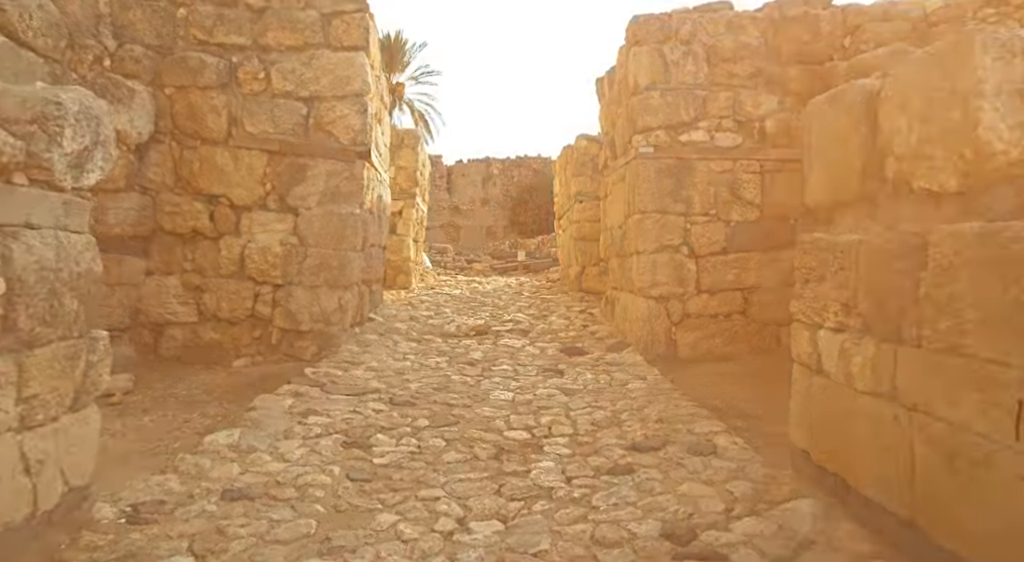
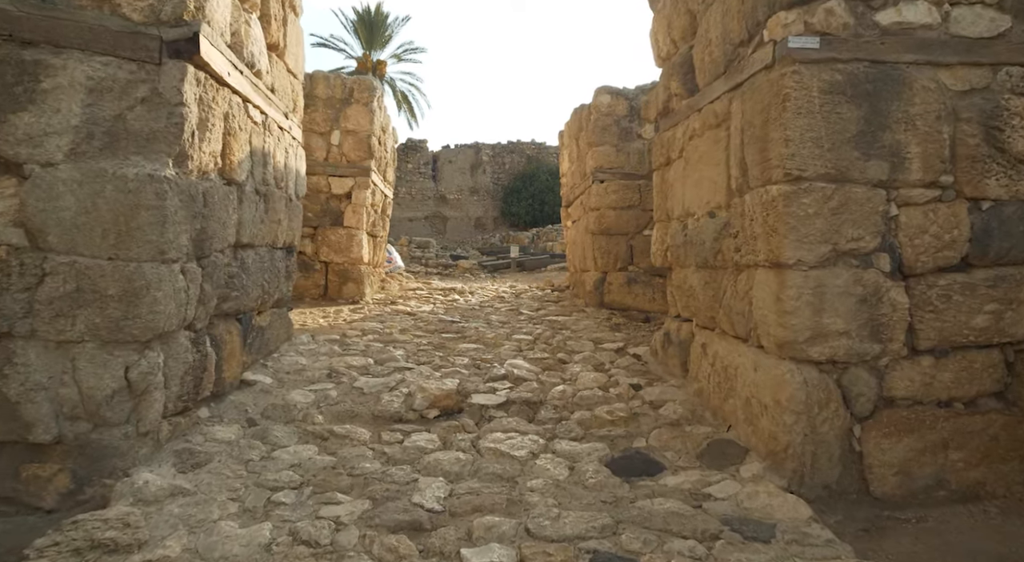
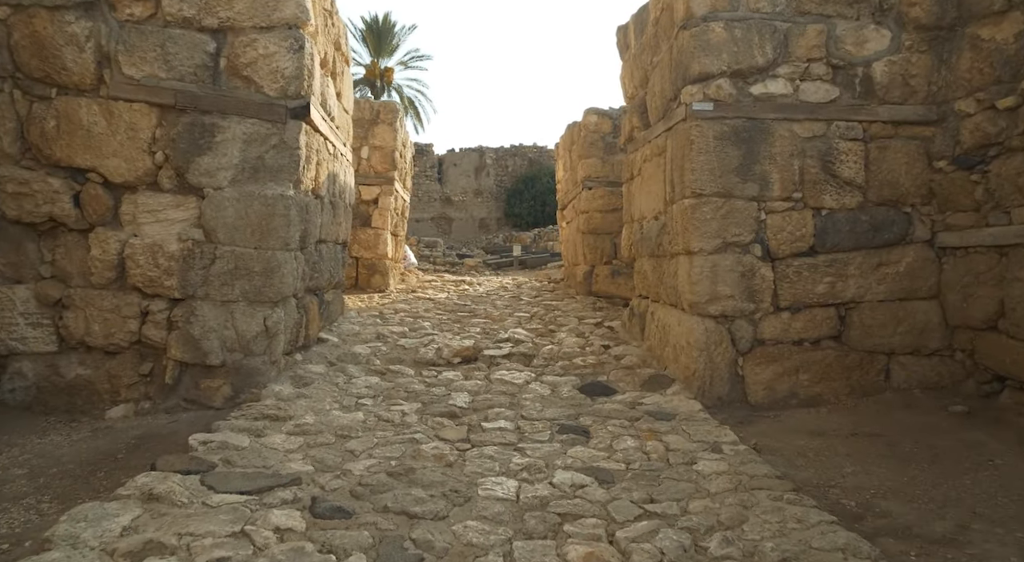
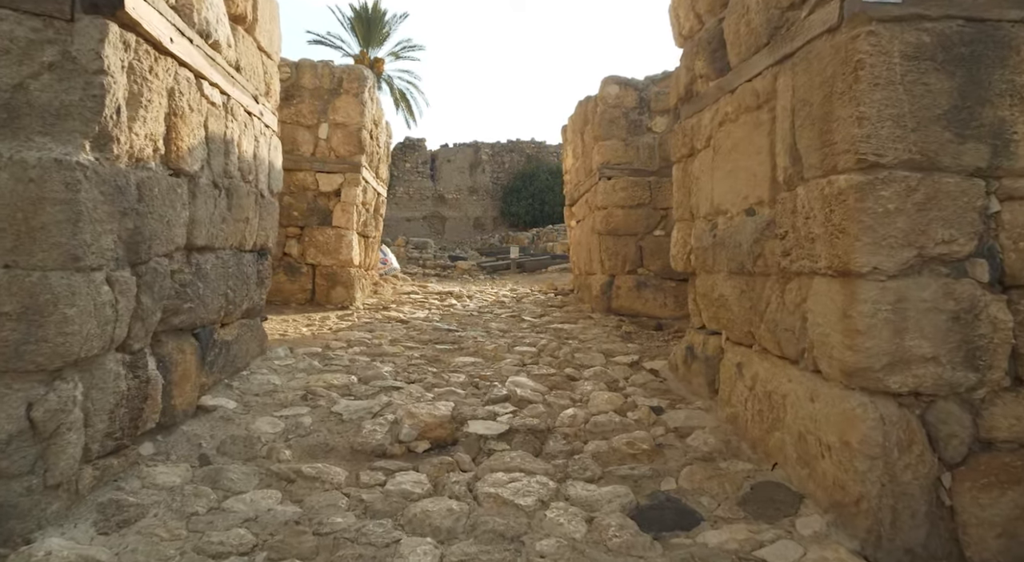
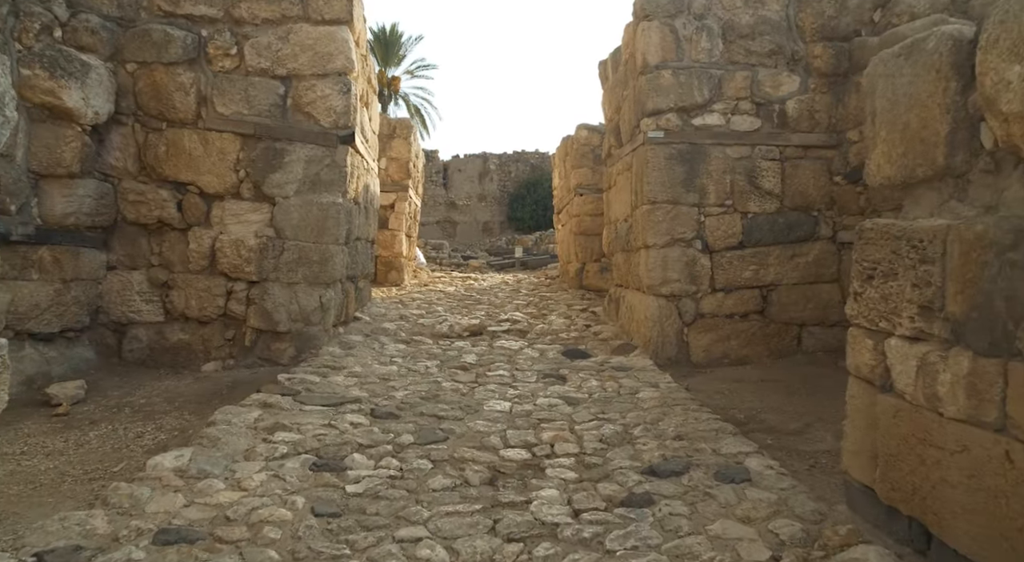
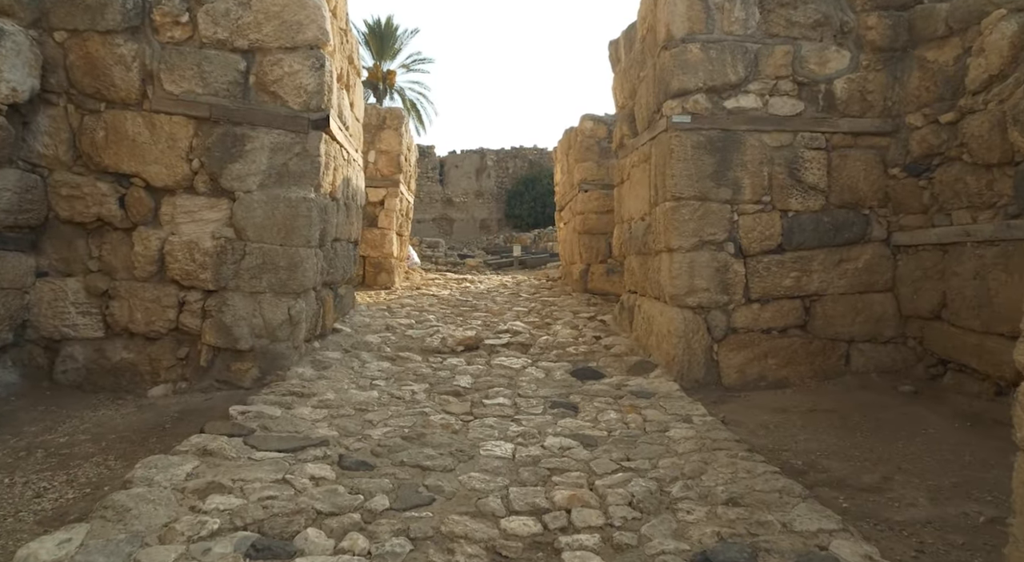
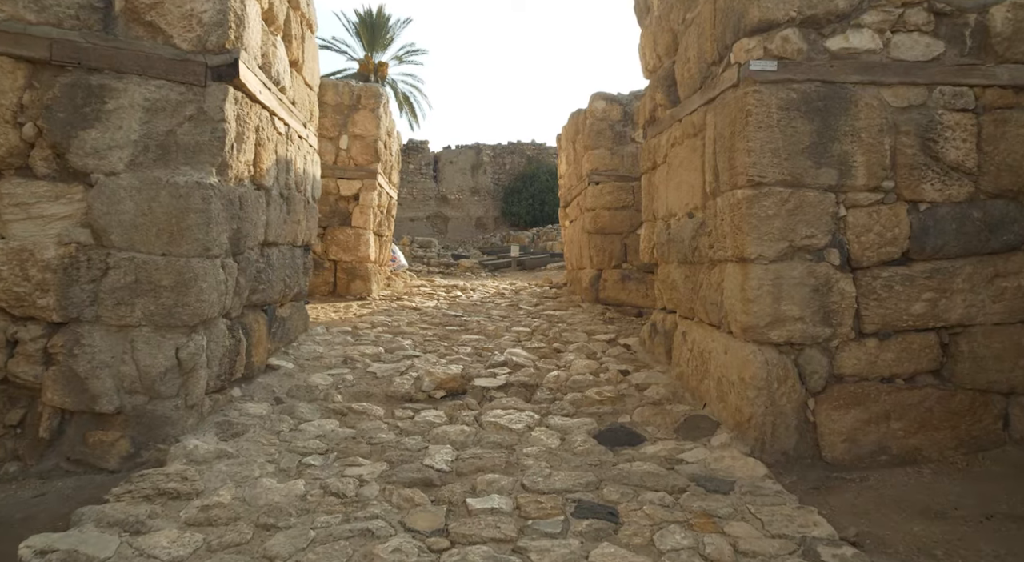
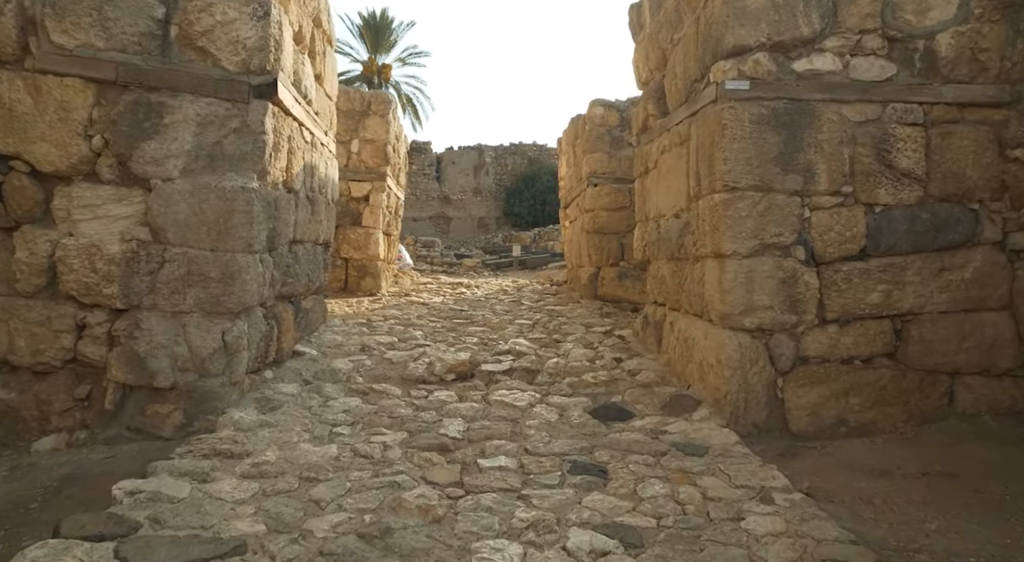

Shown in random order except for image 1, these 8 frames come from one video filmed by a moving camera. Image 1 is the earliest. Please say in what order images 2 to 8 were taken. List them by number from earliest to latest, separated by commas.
5, 6, 3, 8, 7, 2, 4
